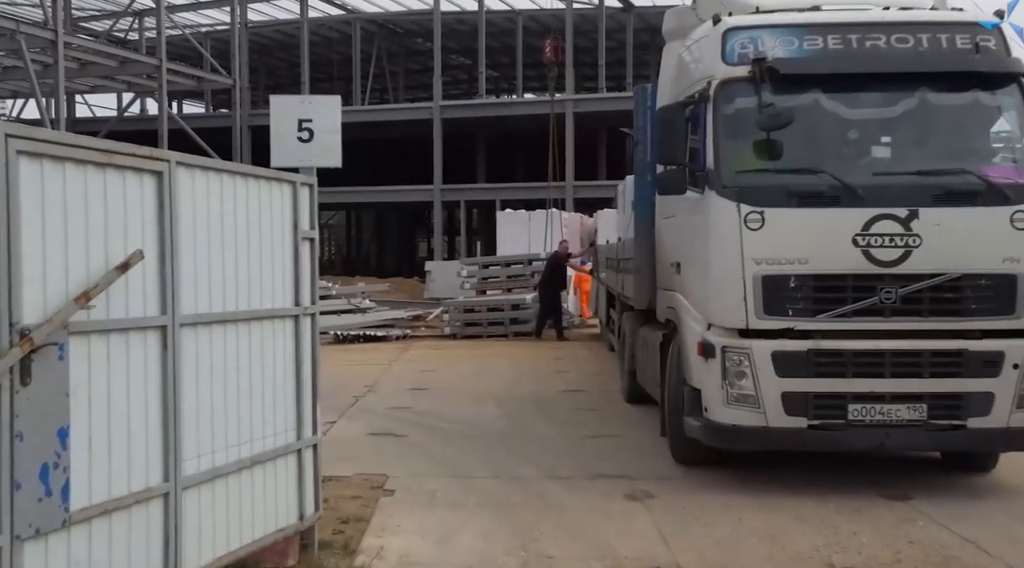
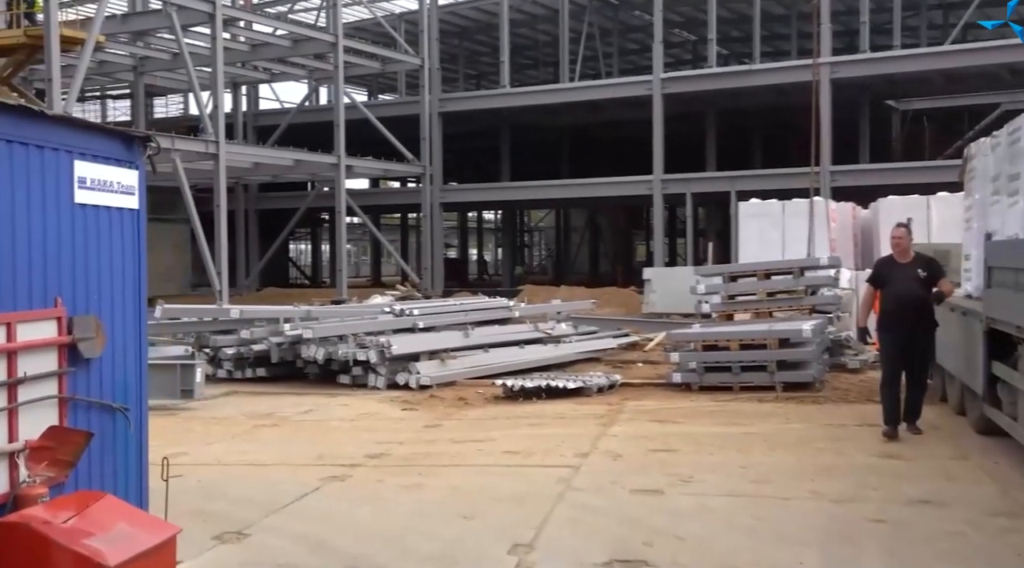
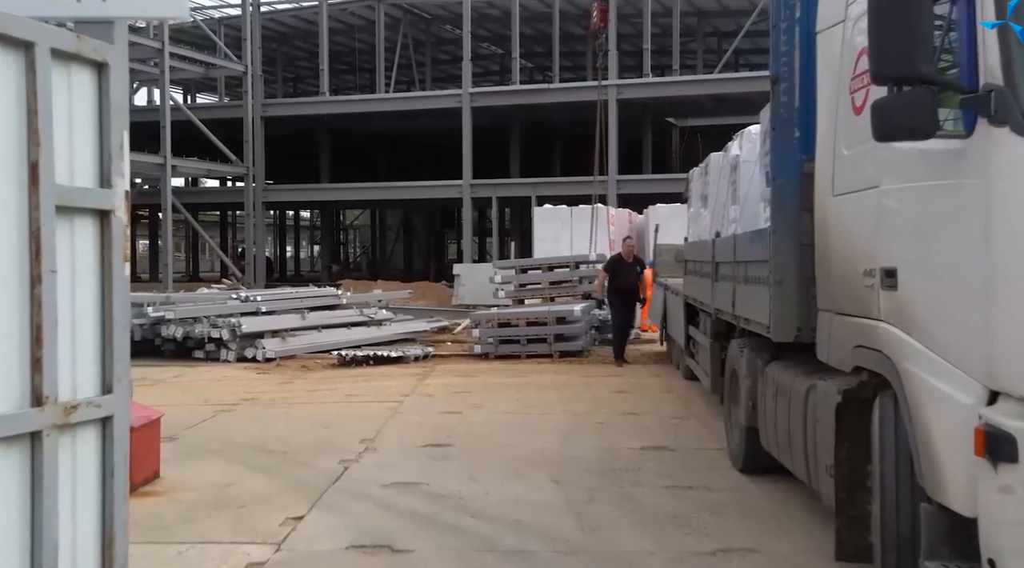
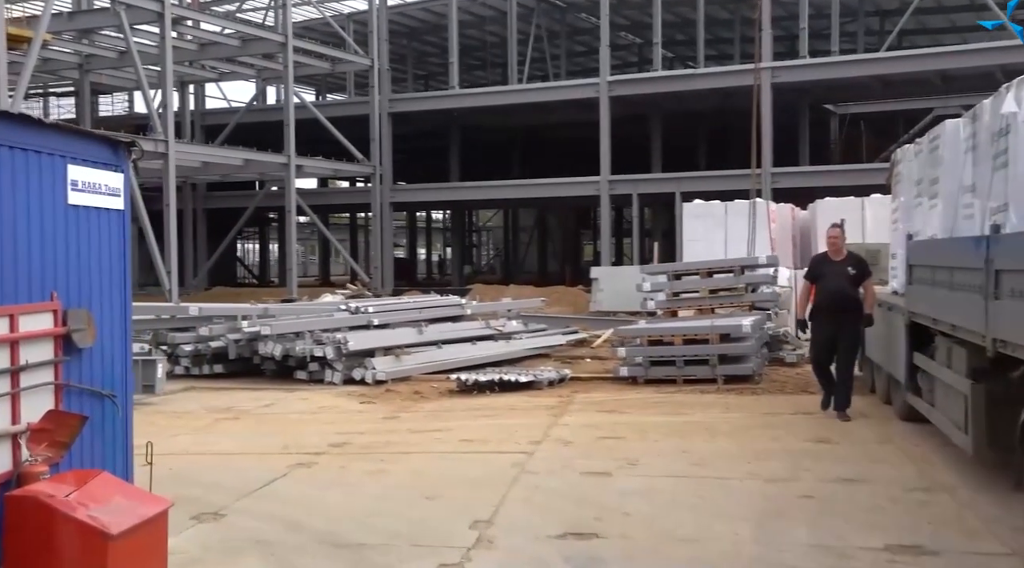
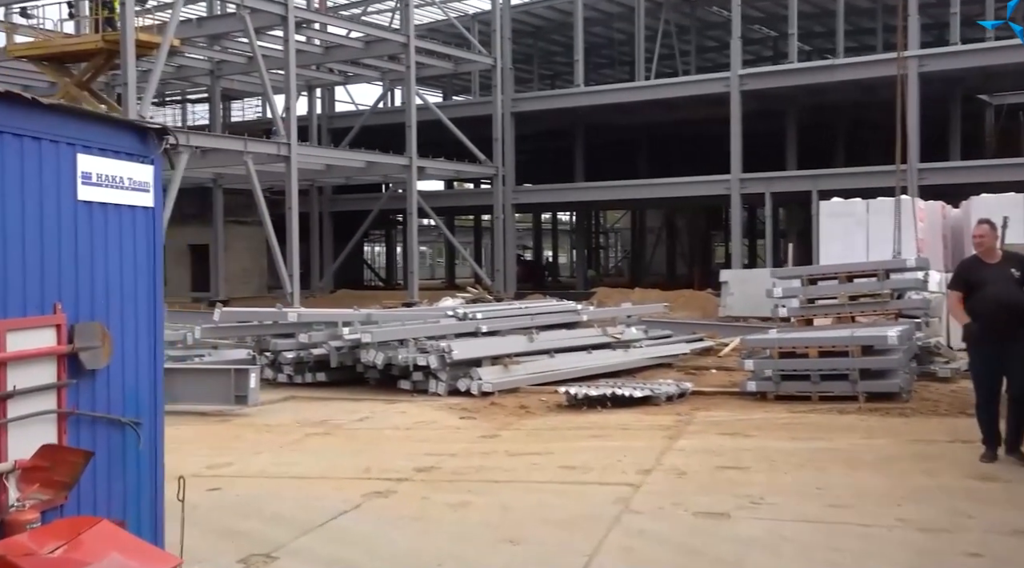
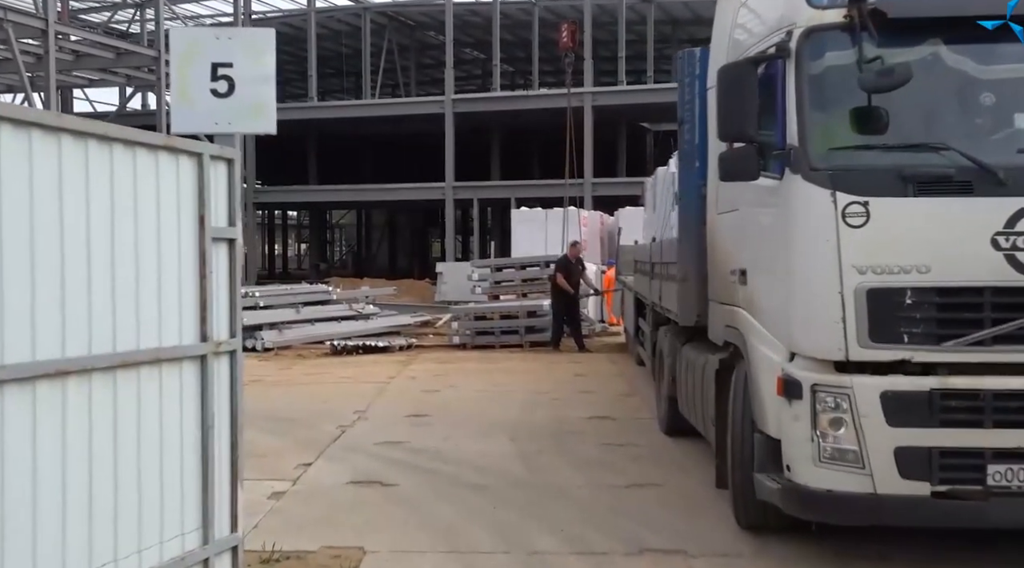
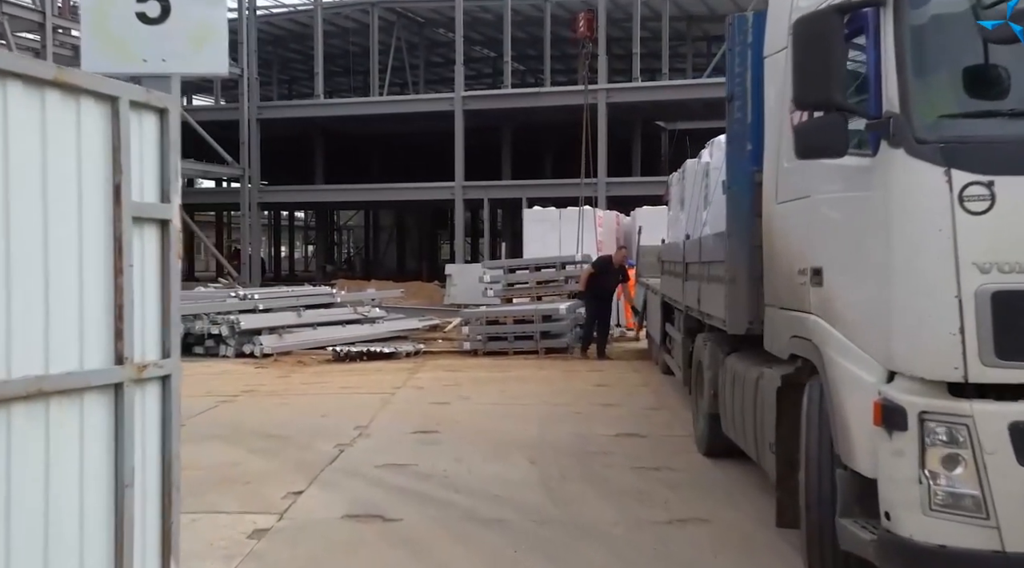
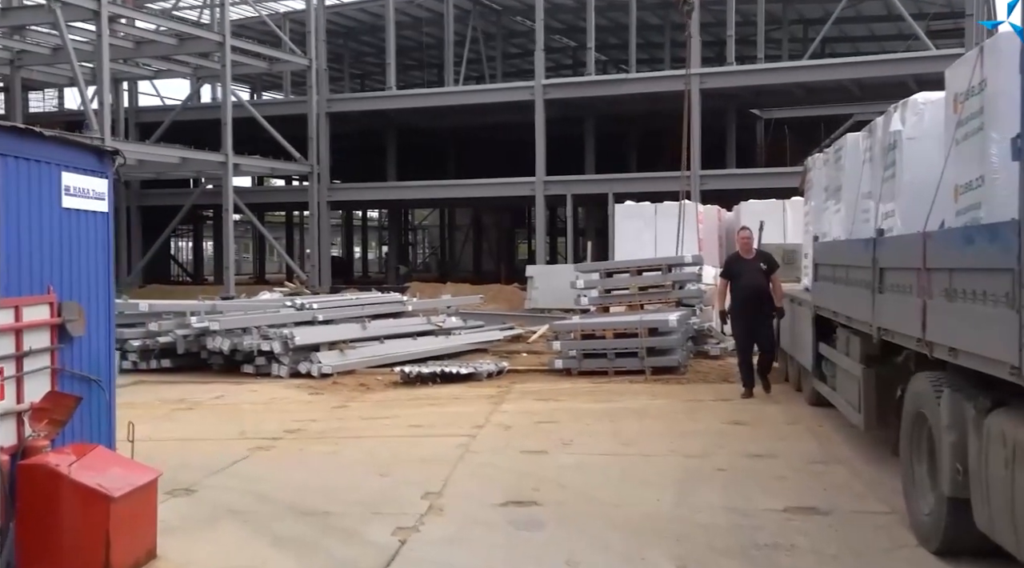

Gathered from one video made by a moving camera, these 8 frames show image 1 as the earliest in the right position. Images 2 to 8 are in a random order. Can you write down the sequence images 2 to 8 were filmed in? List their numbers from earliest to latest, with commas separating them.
6, 7, 3, 8, 4, 2, 5
